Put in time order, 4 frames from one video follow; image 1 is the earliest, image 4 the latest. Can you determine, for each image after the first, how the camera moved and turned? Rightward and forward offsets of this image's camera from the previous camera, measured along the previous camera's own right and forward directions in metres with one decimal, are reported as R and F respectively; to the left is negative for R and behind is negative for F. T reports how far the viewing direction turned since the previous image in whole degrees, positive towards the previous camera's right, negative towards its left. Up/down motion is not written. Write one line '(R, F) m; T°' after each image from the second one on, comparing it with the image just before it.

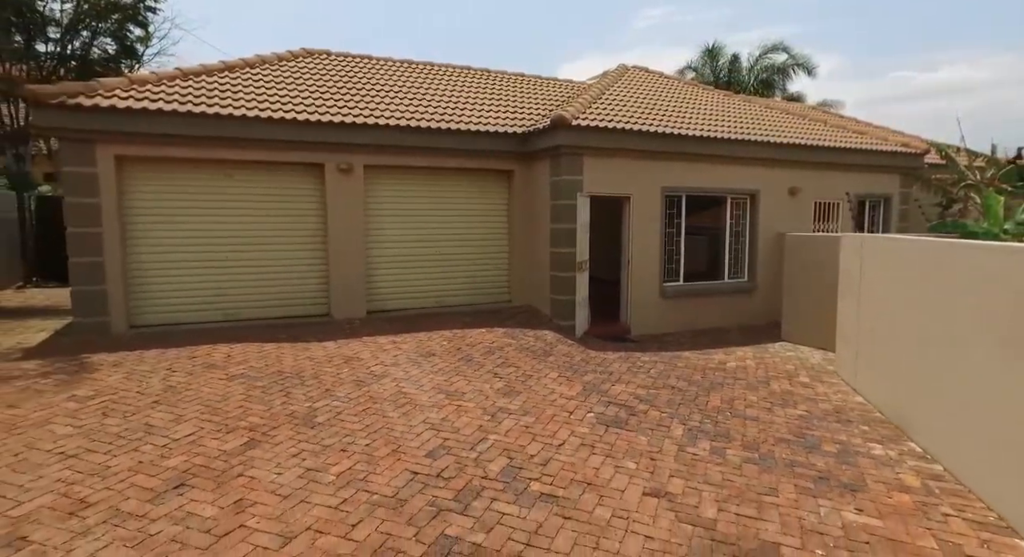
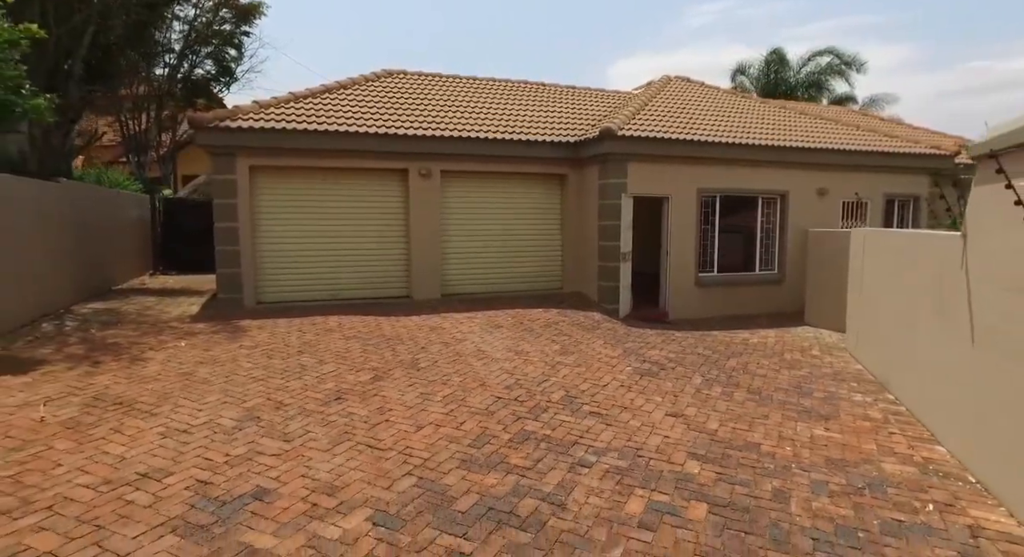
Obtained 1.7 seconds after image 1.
(-0.1, -1.7) m; -5°
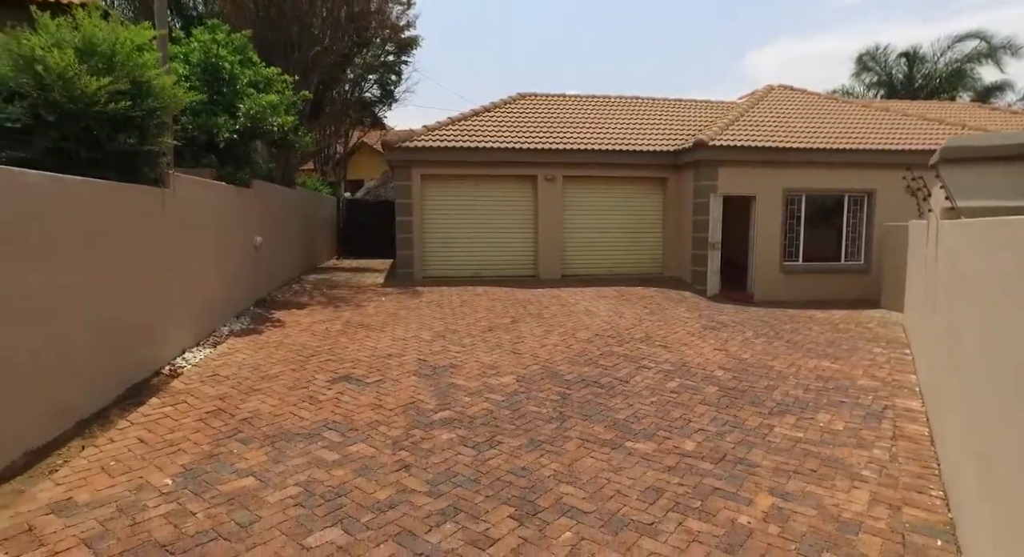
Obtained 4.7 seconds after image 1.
(+0.4, -2.9) m; -12°
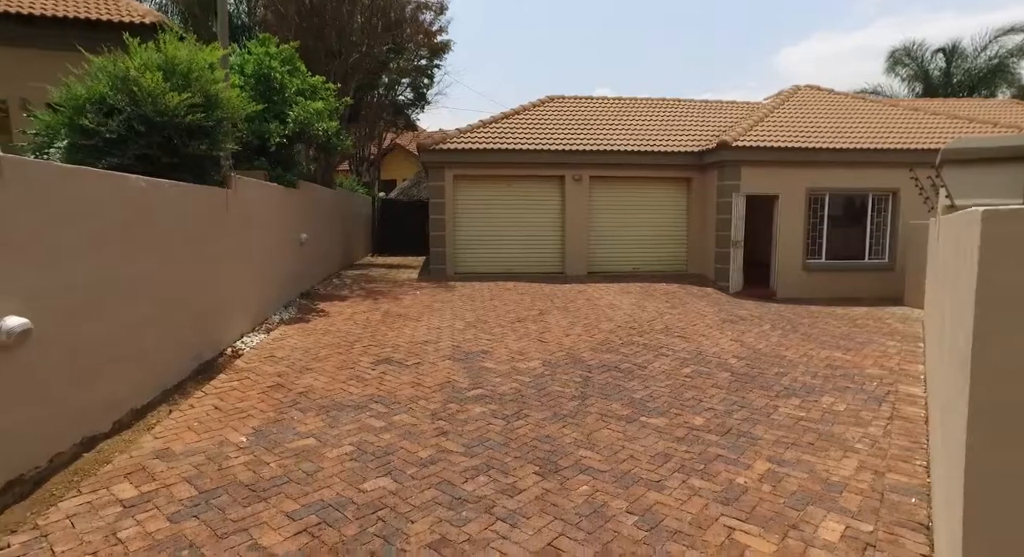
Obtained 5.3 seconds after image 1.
(0.0, -0.6) m; -3°
